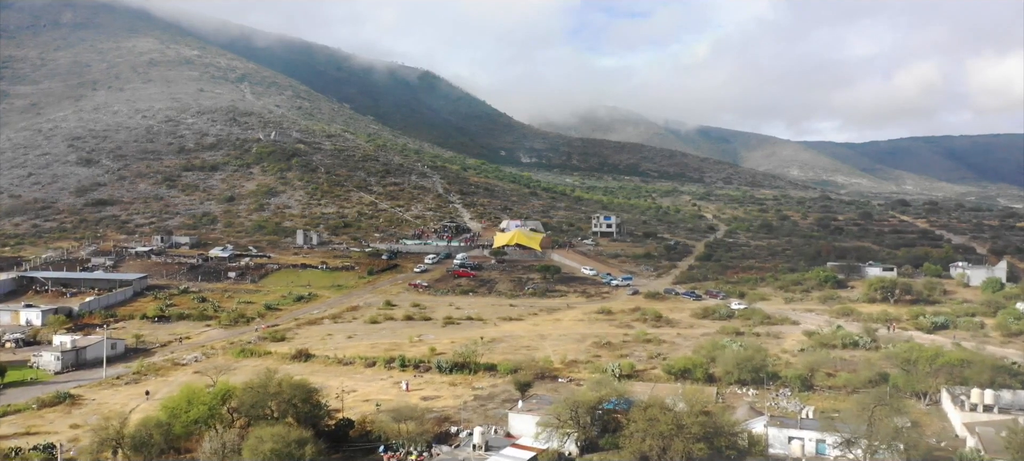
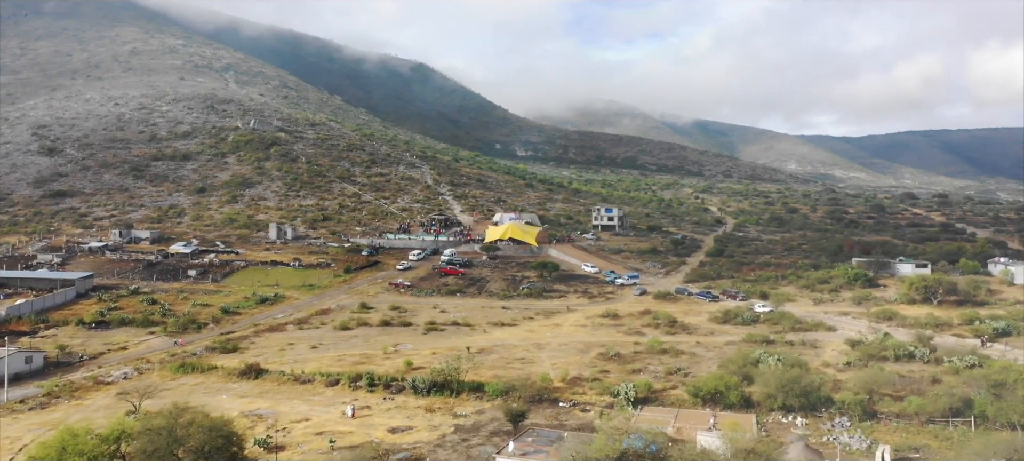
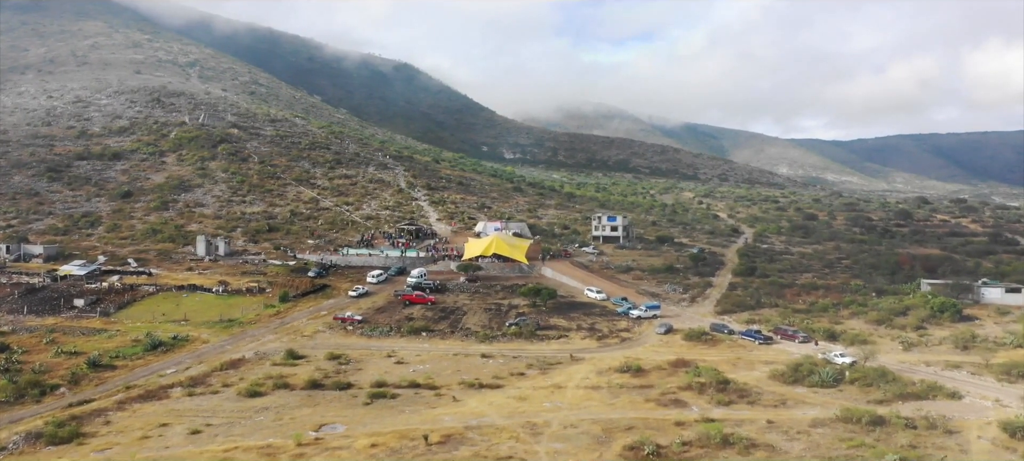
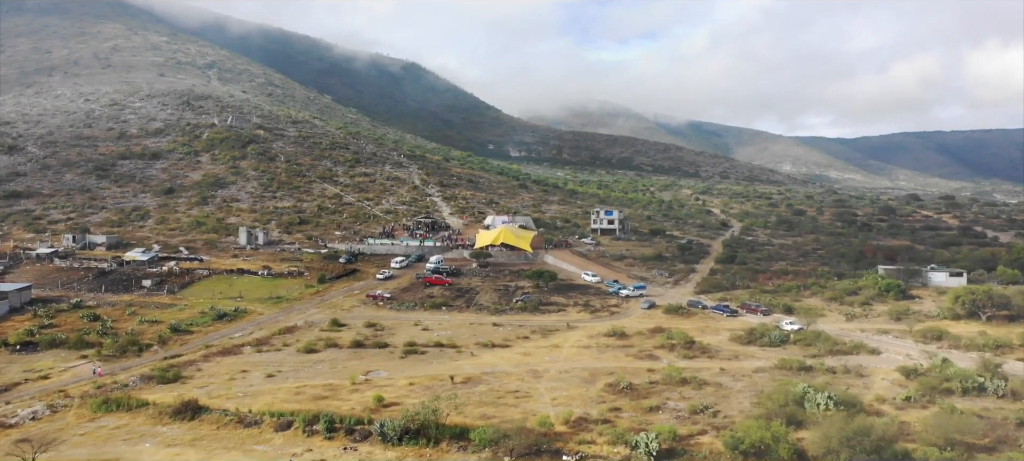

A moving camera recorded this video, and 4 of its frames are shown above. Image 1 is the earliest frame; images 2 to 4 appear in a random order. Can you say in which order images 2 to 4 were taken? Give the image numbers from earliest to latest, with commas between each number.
2, 4, 3
